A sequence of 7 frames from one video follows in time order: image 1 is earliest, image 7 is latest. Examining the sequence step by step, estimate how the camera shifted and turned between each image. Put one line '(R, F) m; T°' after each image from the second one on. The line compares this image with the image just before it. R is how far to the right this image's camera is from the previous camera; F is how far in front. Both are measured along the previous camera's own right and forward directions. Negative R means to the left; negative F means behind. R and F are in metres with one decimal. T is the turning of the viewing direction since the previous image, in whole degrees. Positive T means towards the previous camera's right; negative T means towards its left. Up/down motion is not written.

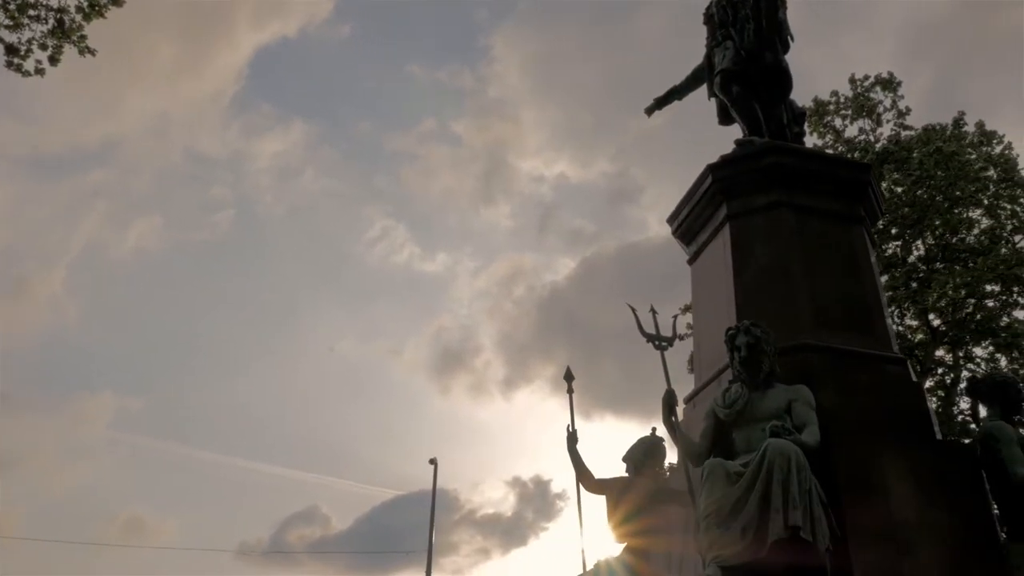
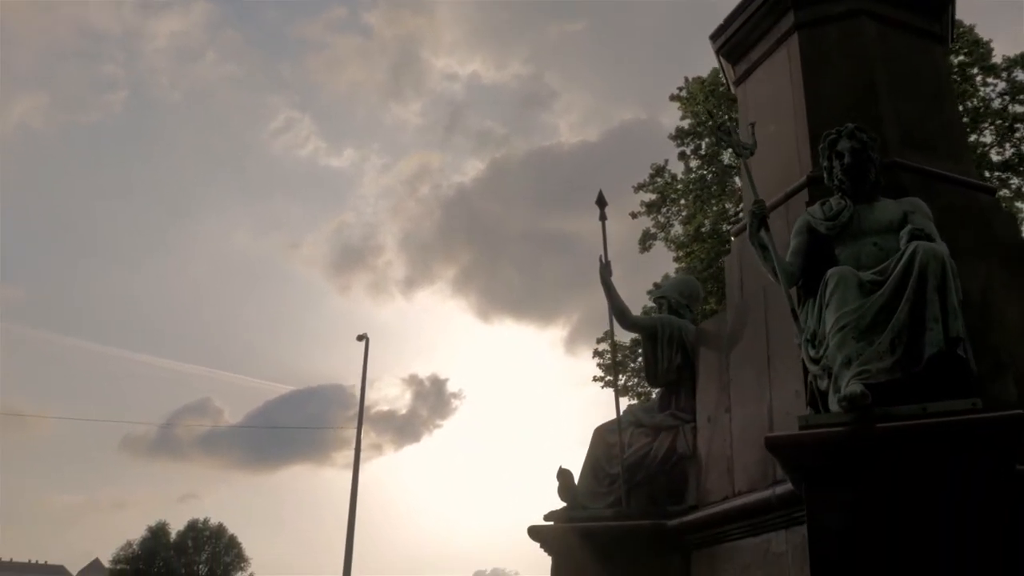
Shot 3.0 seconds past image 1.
(-1.0, +1.3) m; +6°
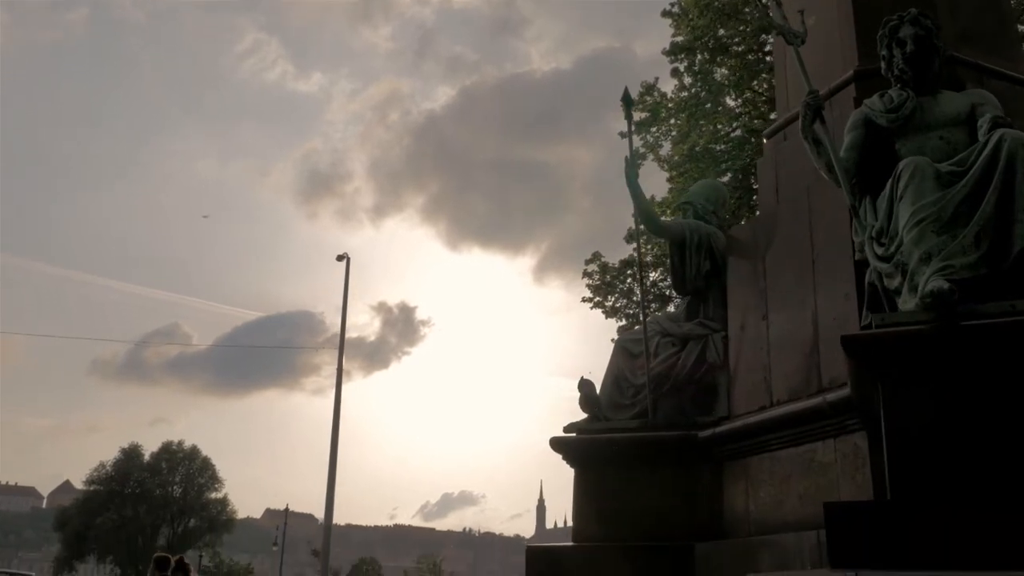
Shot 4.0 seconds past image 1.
(-0.4, +0.5) m; +2°
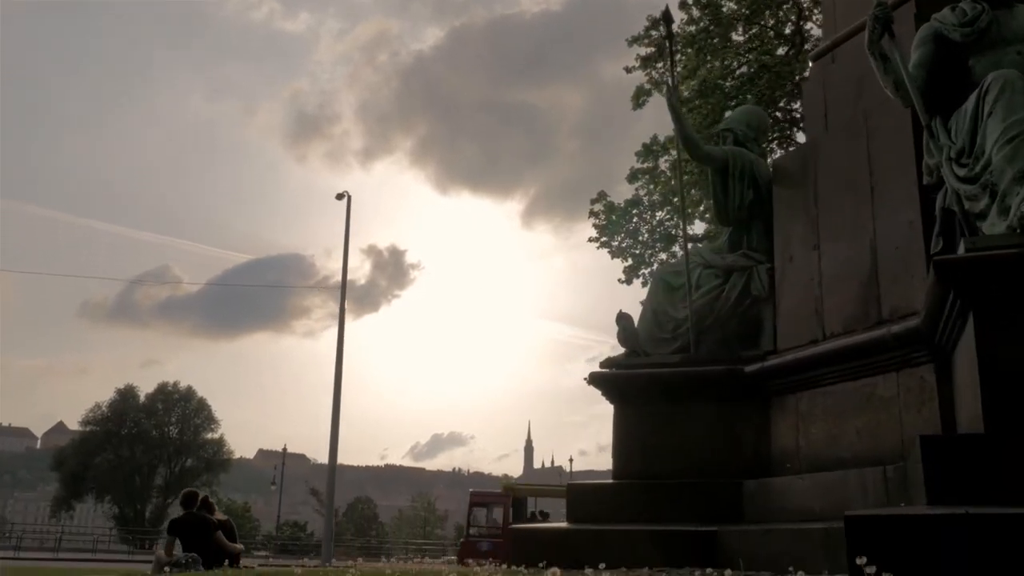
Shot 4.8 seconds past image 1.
(-0.3, +0.3) m; +1°
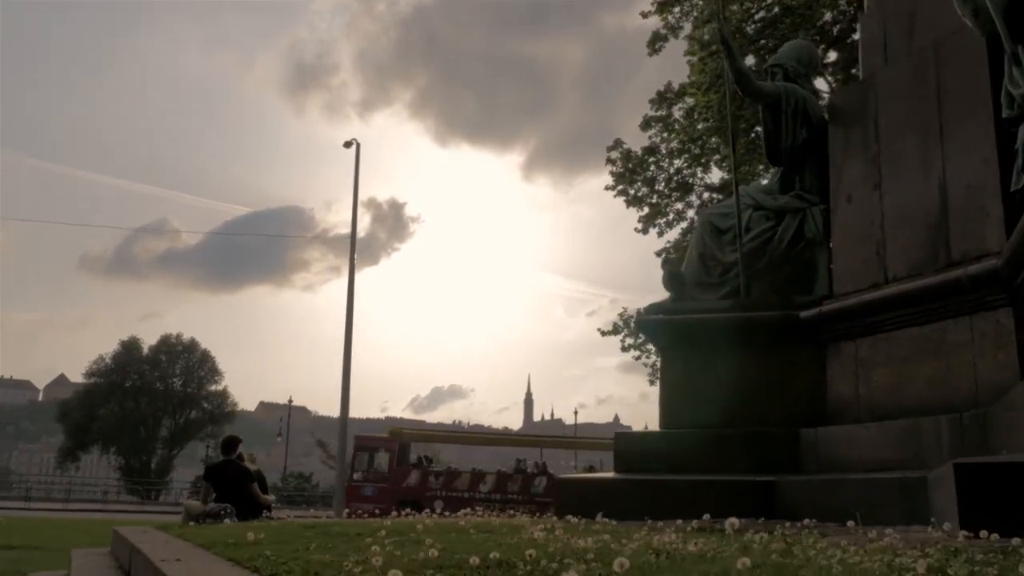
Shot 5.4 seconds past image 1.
(-0.3, +0.3) m; 0°
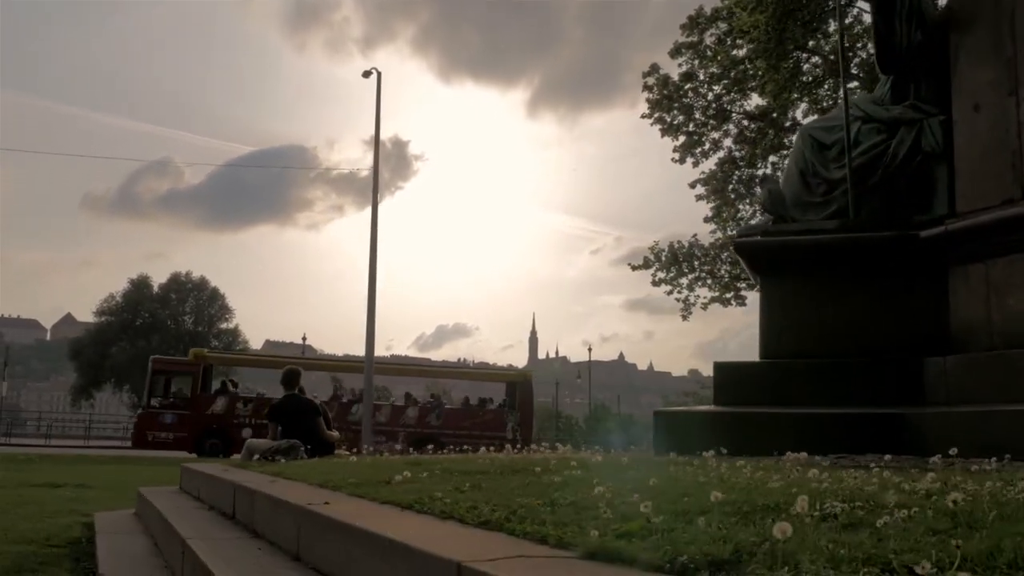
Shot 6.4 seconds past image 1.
(-0.6, +0.5) m; 0°
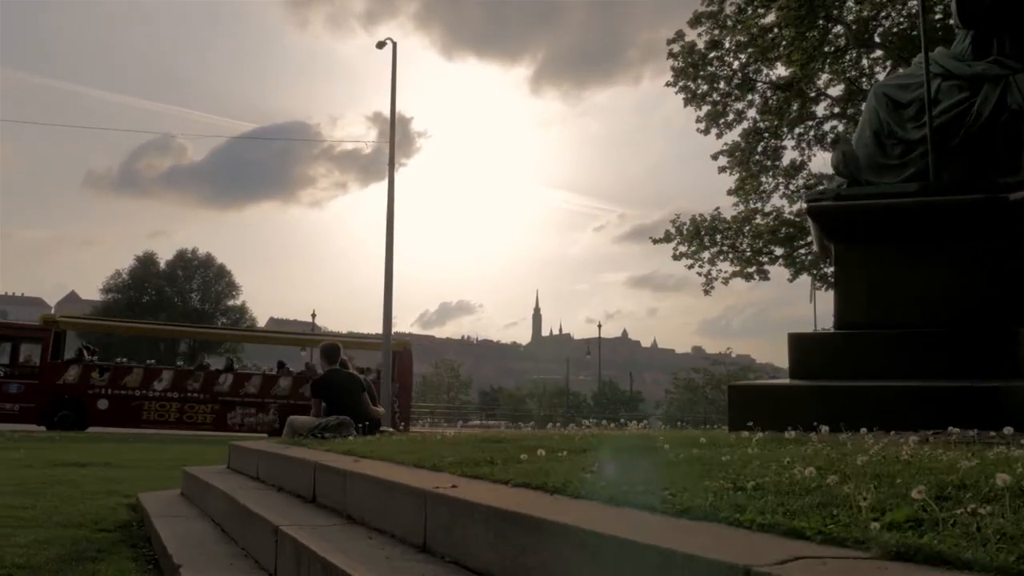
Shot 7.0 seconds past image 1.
(-0.4, +0.3) m; 0°
